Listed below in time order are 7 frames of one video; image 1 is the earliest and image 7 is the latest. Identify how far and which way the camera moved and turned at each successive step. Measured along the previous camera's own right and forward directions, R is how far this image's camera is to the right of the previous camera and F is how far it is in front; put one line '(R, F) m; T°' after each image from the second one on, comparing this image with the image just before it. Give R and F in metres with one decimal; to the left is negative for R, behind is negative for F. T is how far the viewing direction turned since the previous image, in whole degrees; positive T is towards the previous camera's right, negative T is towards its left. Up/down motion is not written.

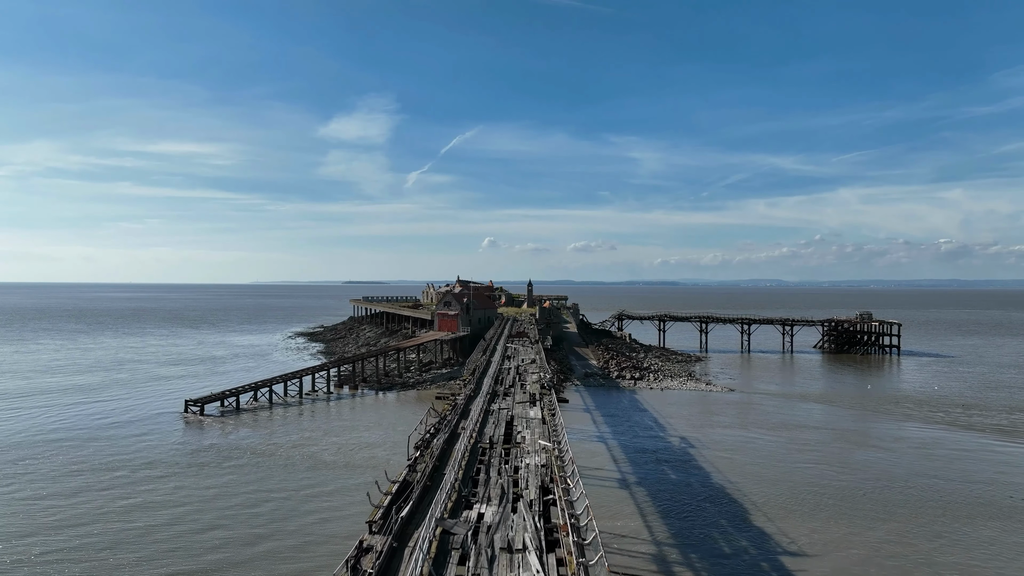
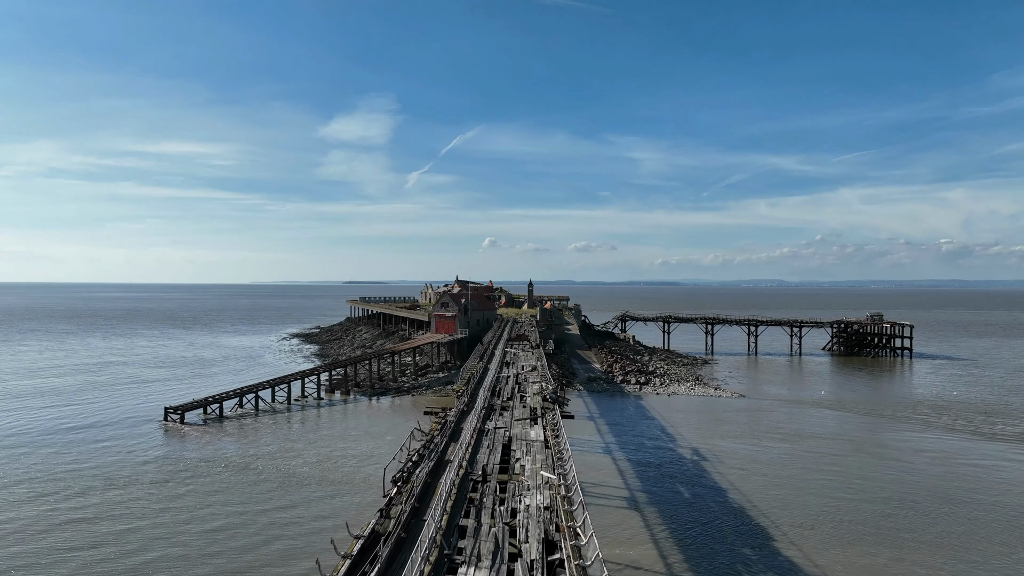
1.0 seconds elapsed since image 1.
(+0.1, +1.8) m; 0°
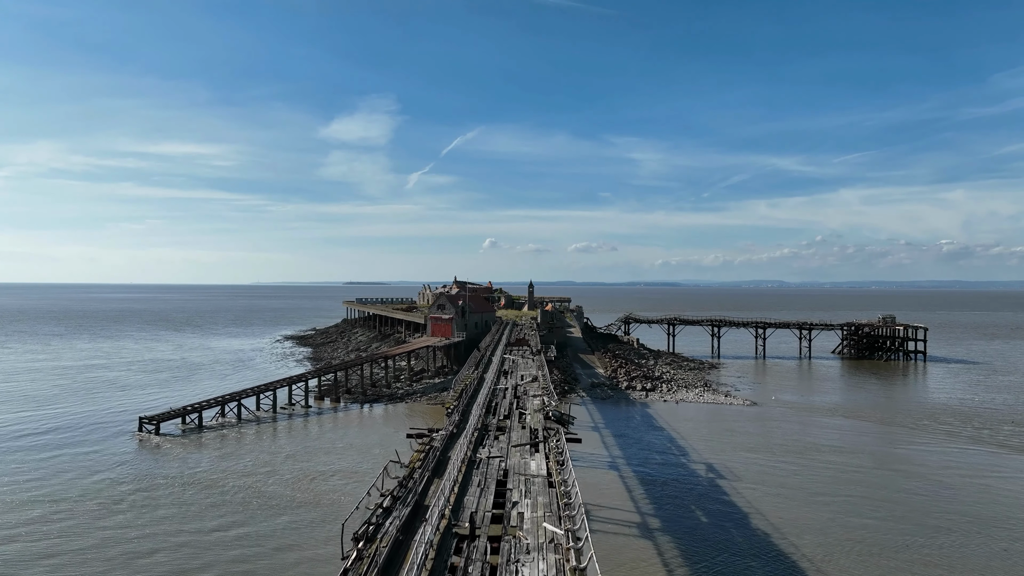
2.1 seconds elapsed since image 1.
(+0.1, +2.0) m; 0°
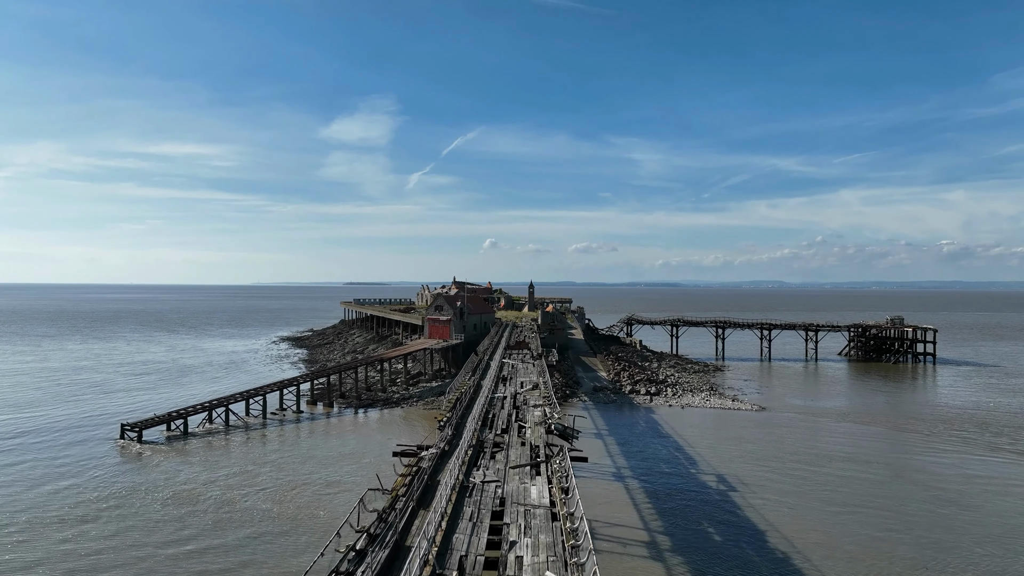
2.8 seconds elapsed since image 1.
(0.0, +1.3) m; 0°
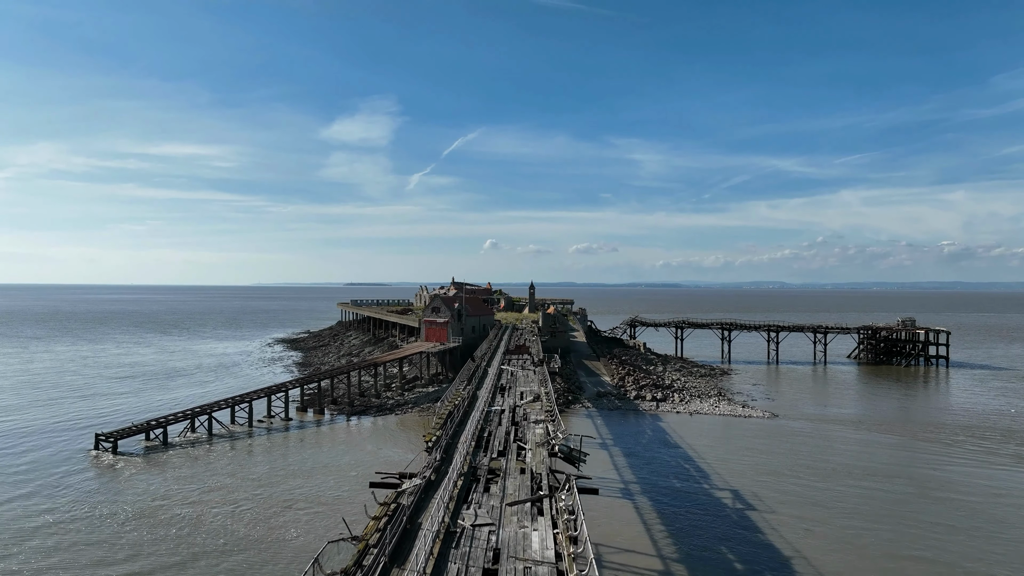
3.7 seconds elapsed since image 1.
(0.0, +1.6) m; 0°
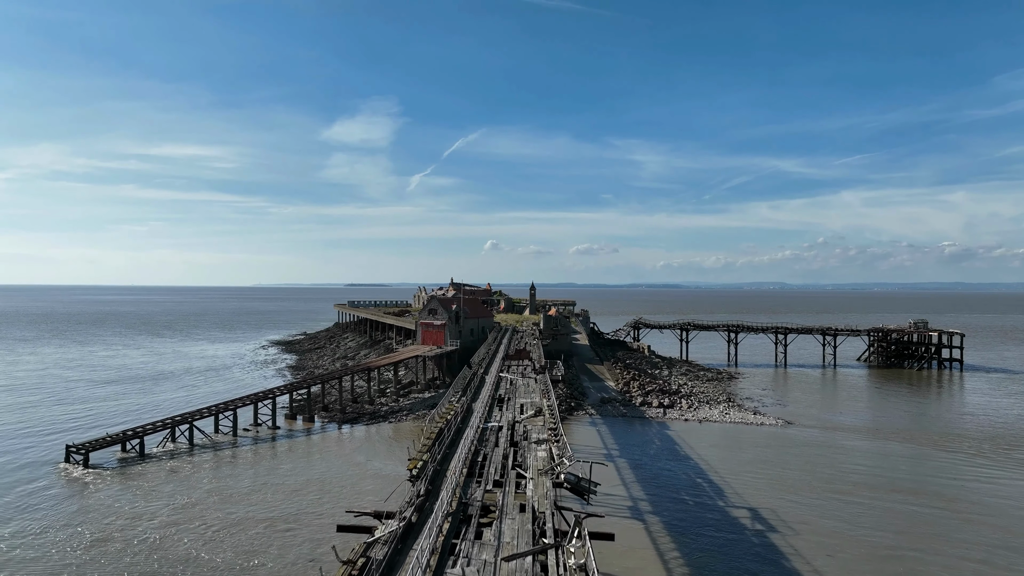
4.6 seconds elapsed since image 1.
(0.0, +1.6) m; 0°
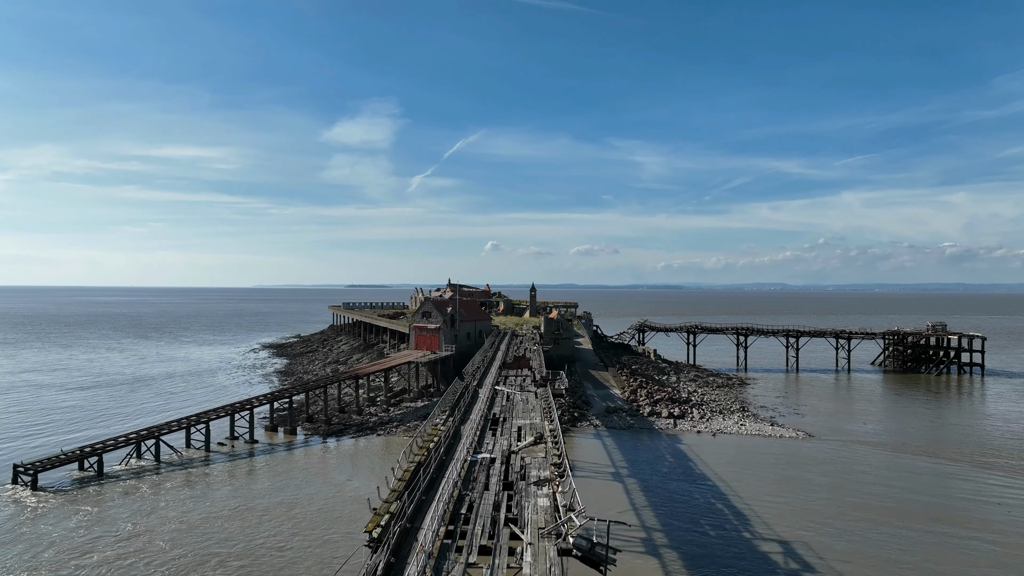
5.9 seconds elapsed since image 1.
(+0.1, +2.4) m; 0°
